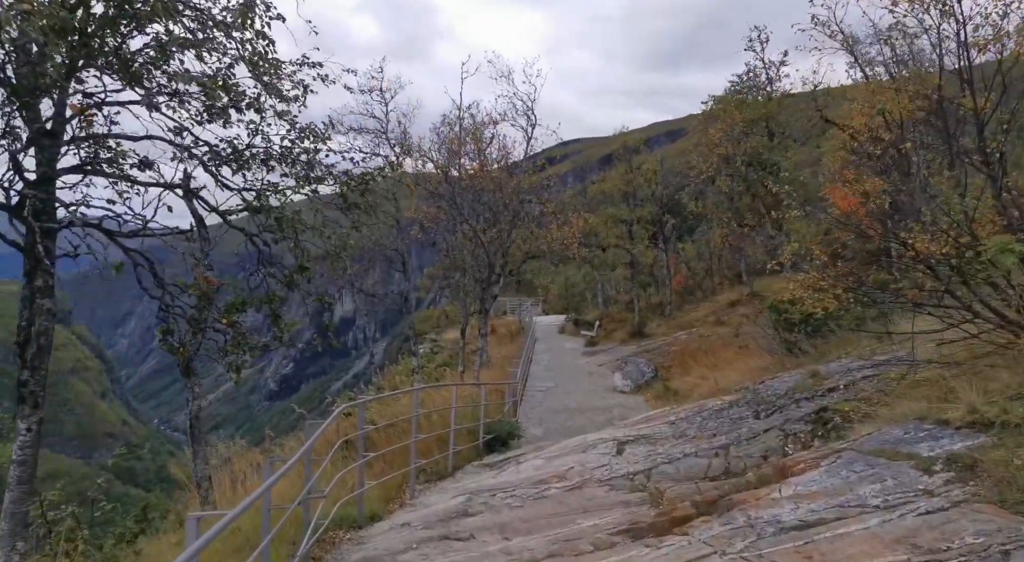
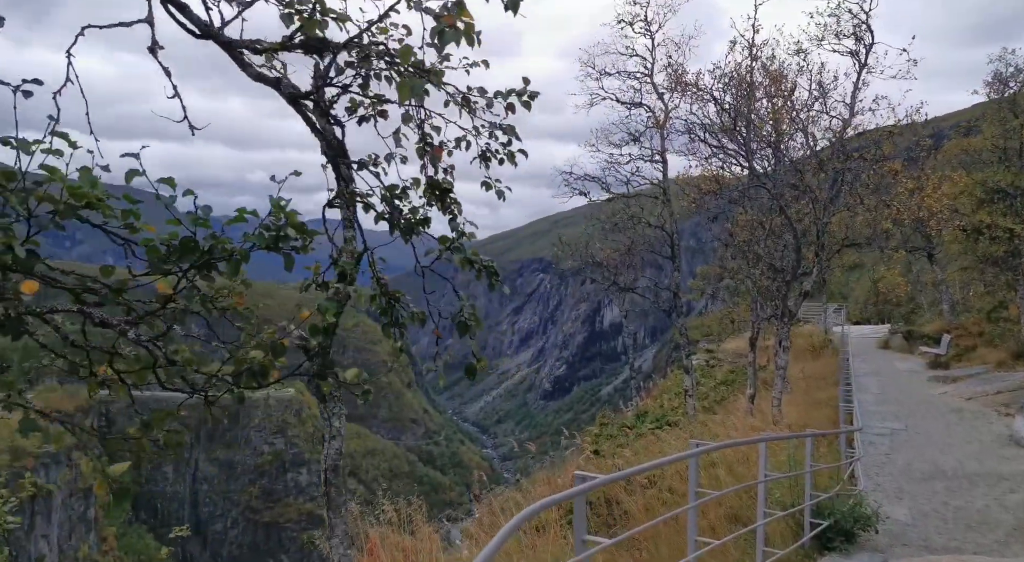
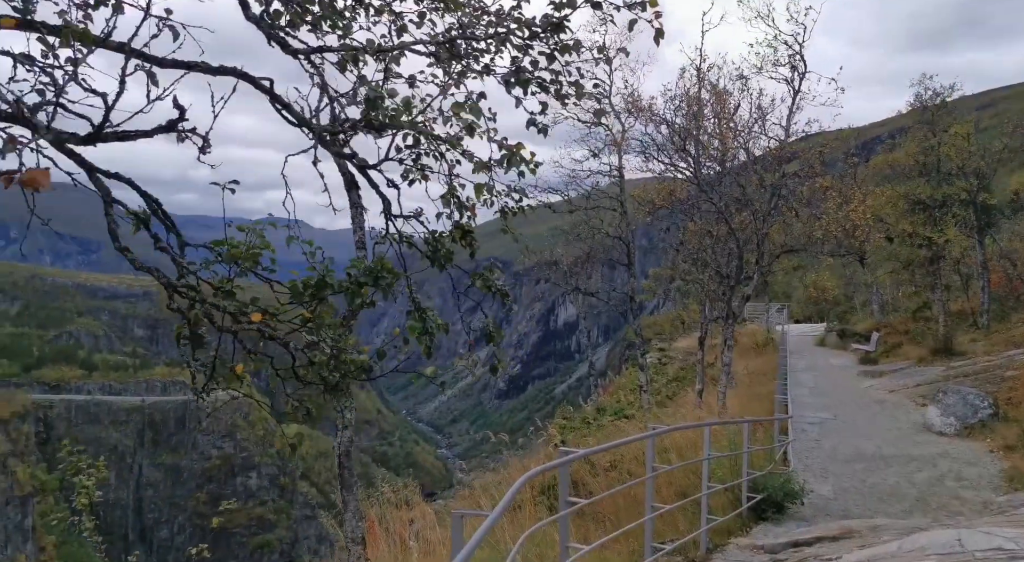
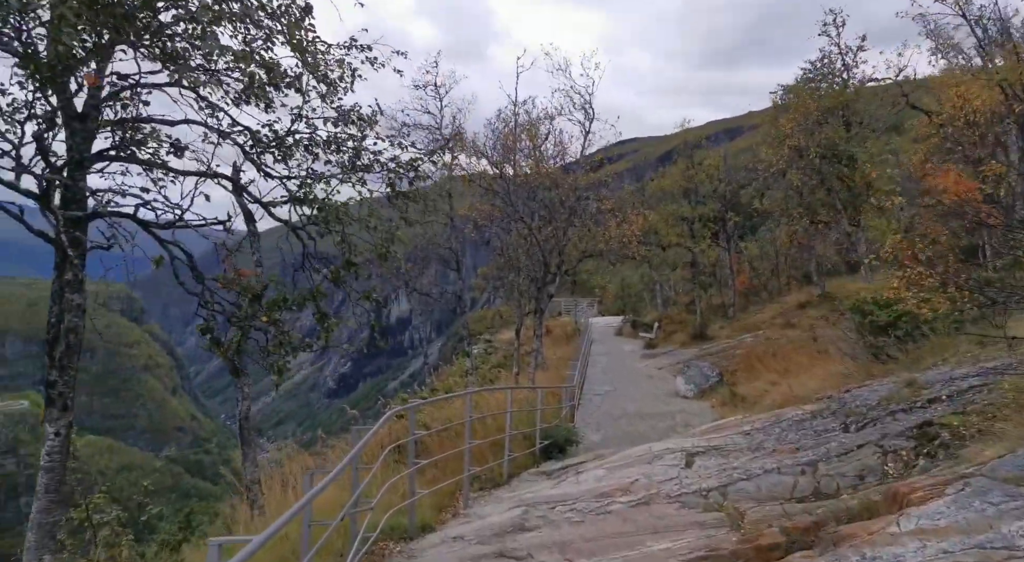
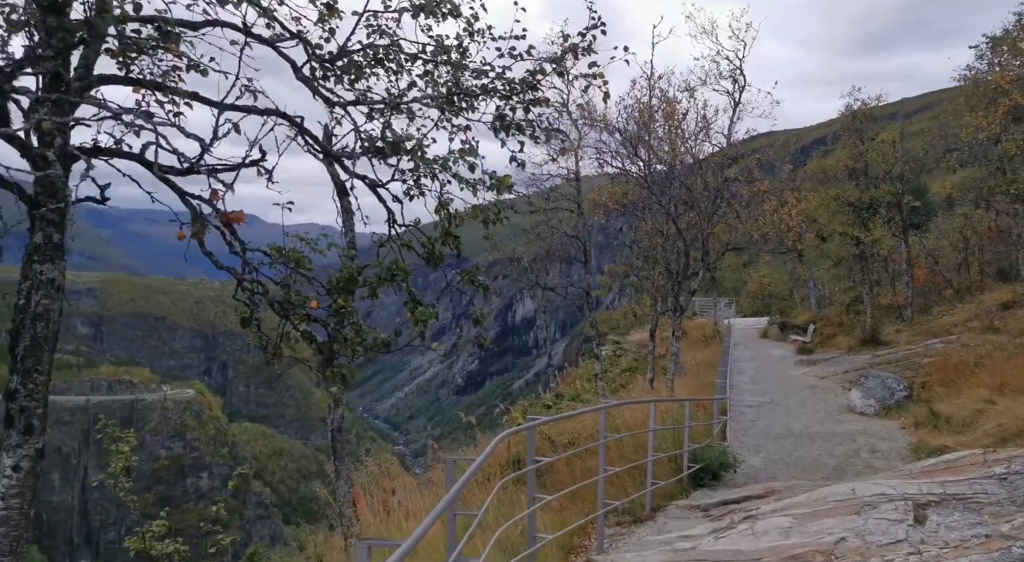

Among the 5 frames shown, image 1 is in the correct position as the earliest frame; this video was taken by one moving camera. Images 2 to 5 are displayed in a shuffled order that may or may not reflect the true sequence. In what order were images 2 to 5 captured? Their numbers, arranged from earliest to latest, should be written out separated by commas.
4, 5, 3, 2
